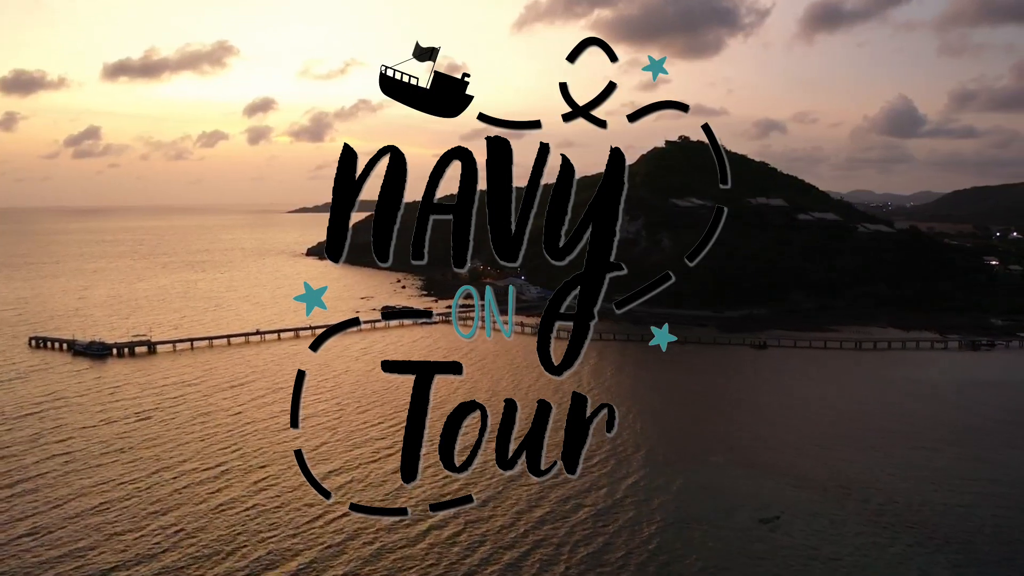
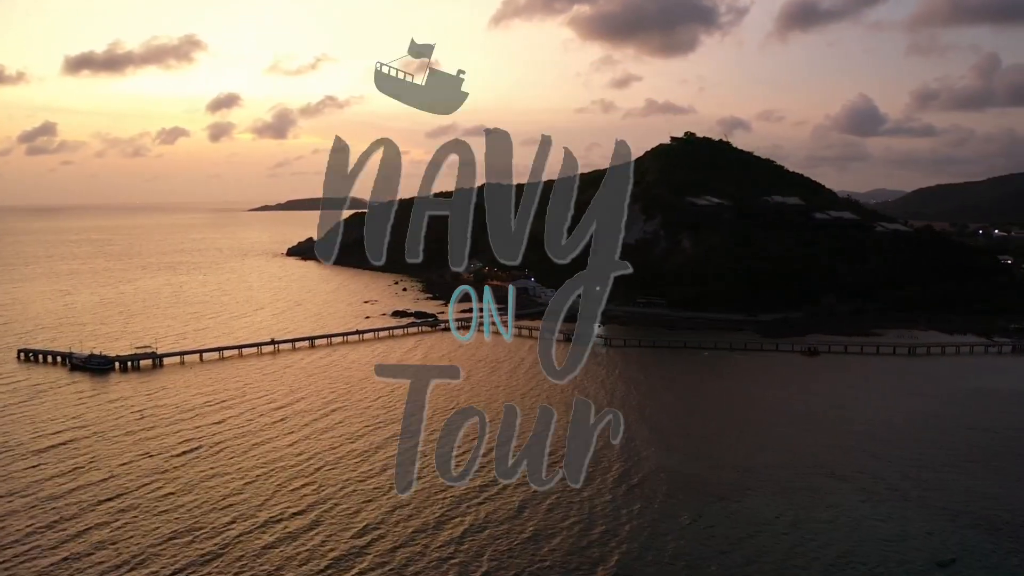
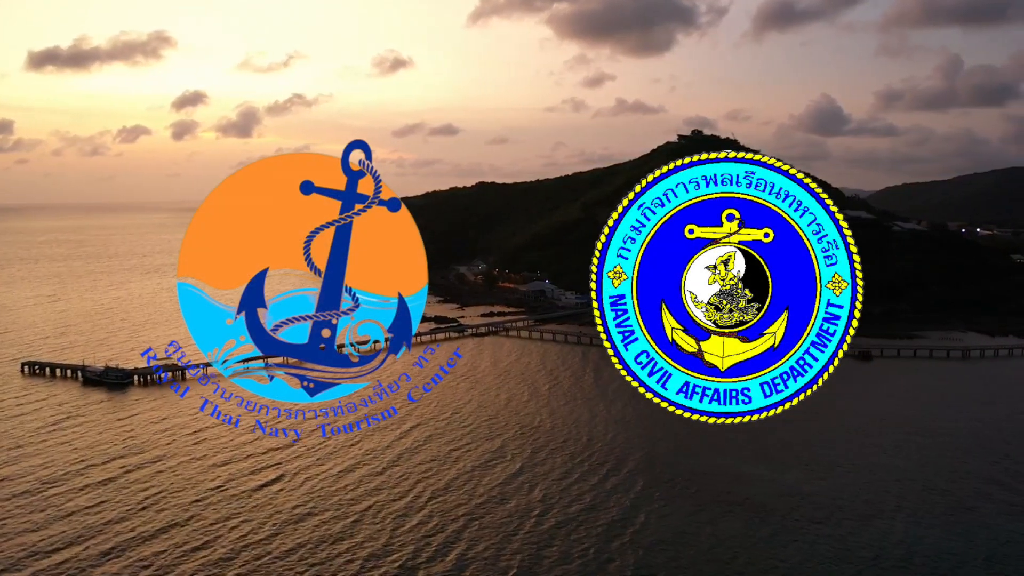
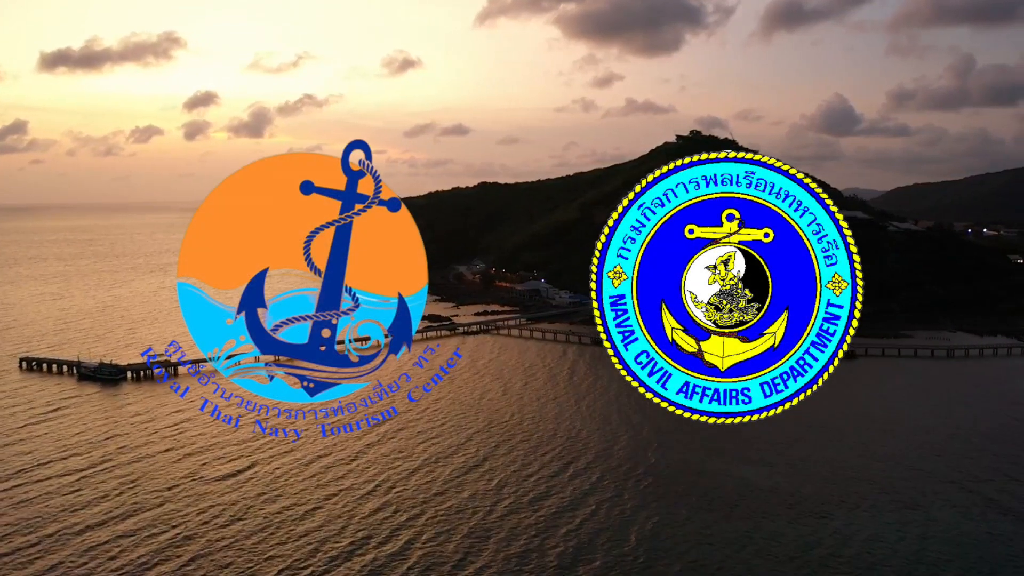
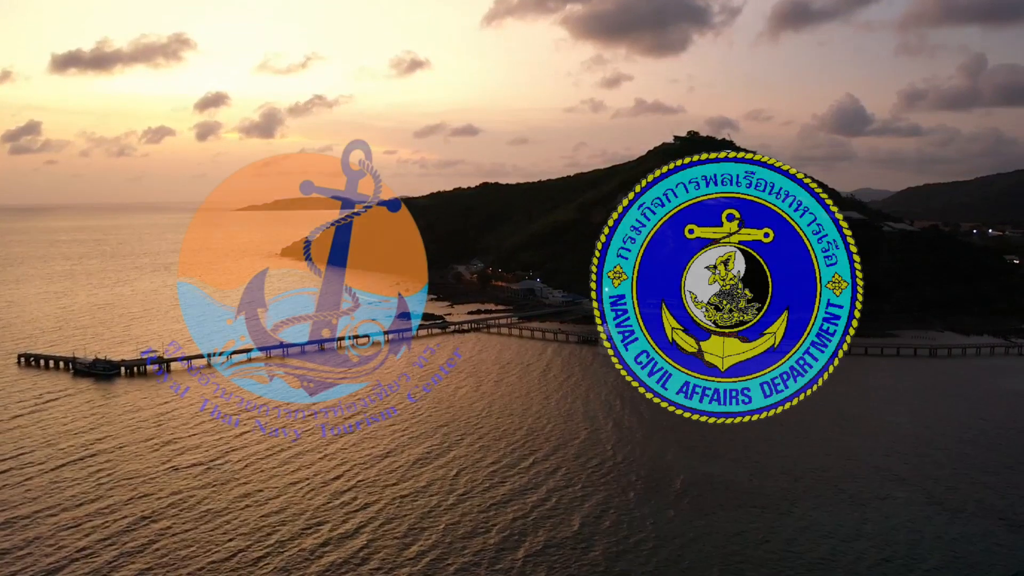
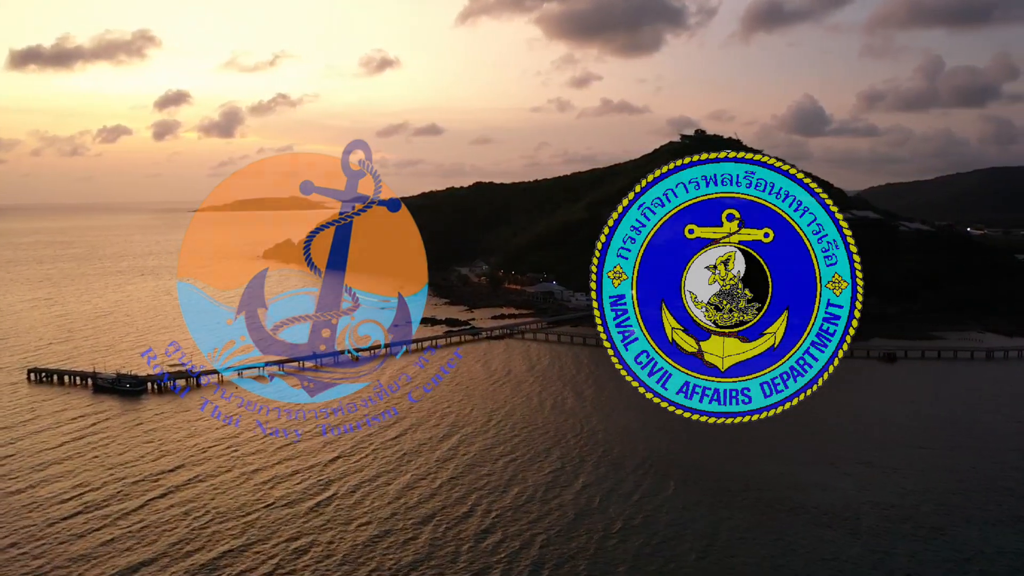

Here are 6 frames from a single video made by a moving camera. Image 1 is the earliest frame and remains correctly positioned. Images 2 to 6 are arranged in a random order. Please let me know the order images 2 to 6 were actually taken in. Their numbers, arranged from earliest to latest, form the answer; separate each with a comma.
2, 5, 4, 3, 6
